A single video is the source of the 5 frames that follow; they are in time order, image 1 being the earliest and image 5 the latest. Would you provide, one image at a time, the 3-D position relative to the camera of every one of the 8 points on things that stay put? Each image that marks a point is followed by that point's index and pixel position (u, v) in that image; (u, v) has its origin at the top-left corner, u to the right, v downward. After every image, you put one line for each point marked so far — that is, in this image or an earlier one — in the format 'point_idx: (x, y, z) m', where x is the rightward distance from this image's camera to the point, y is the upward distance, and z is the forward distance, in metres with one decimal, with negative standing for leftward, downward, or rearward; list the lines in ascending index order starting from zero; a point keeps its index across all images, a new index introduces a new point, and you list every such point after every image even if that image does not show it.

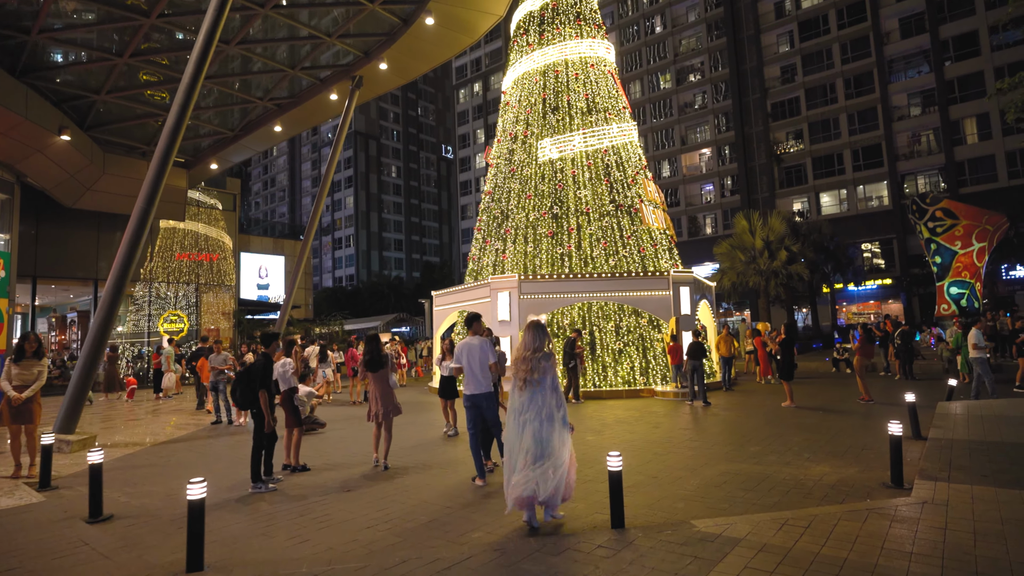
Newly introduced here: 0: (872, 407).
0: (+6.4, -2.1, +10.2) m
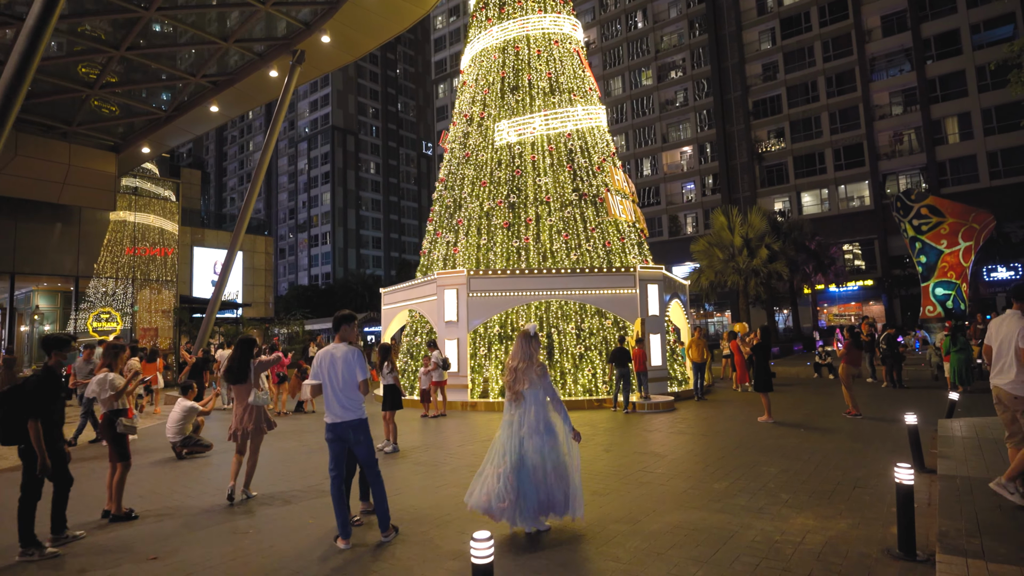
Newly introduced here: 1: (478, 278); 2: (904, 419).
0: (+5.3, -2.1, +8.8) m
1: (-0.8, +0.2, +13.0) m
2: (+4.3, -1.4, +6.3) m
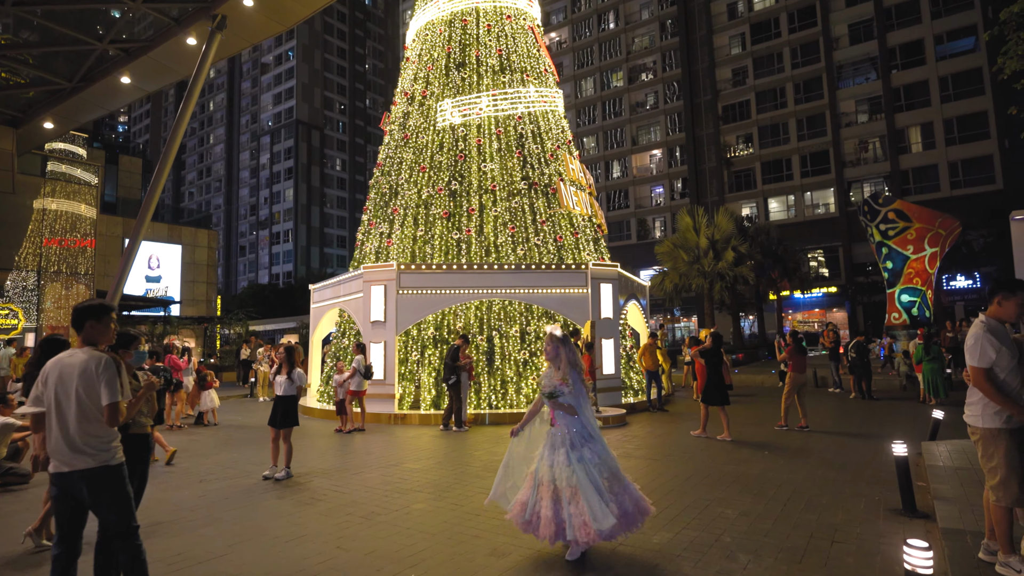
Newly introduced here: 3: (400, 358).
0: (+4.2, -2.1, +7.6) m
1: (-2.0, +0.3, +11.5) m
2: (+3.3, -1.4, +5.0) m
3: (-2.2, -1.4, +11.4) m
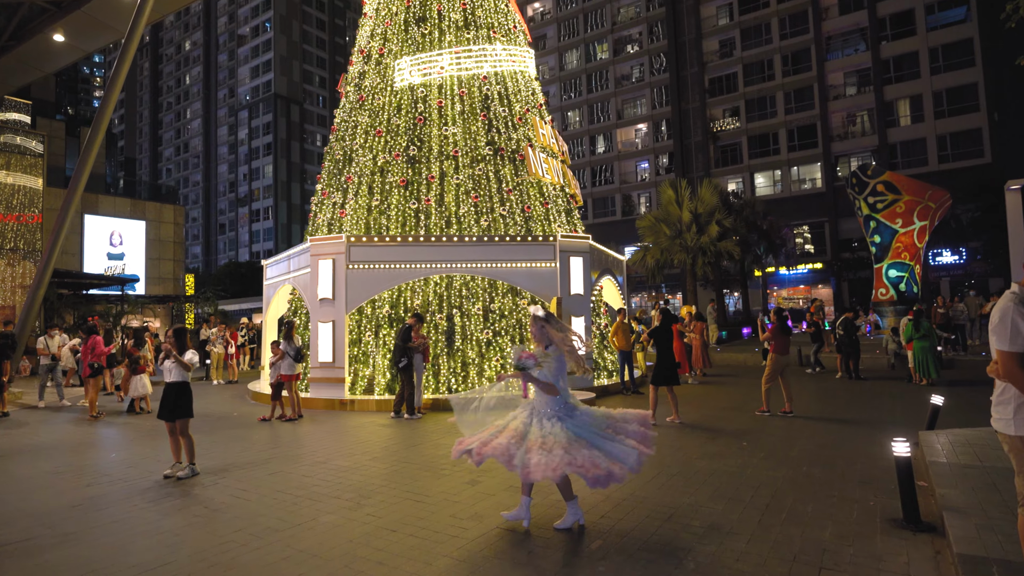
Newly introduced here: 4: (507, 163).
0: (+3.6, -1.7, +6.8) m
1: (-2.7, +0.8, +10.5) m
2: (+2.8, -1.1, +4.2) m
3: (-2.9, -0.9, +10.5) m
4: (-0.1, +2.6, +12.0) m
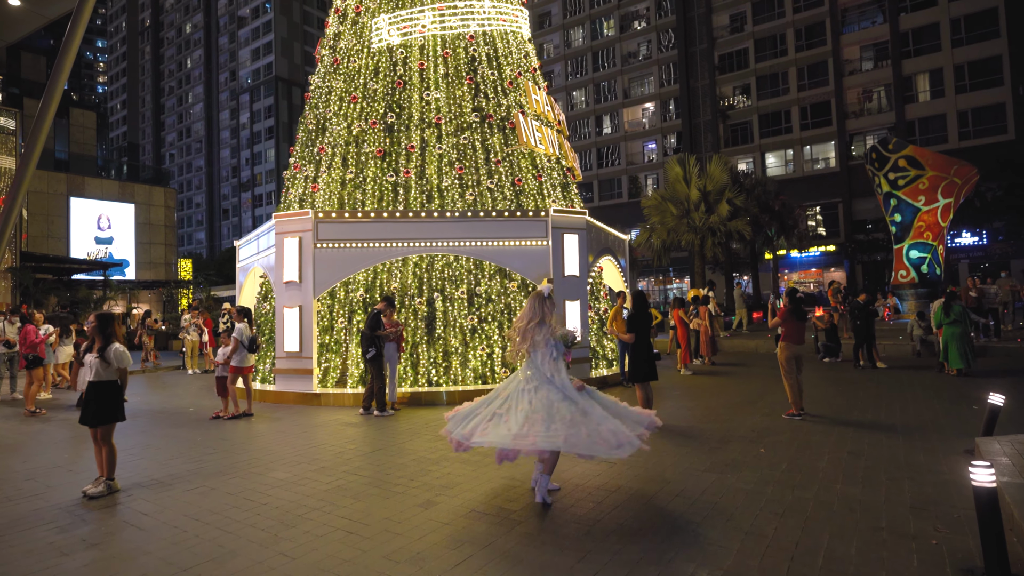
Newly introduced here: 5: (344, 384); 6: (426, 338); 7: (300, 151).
0: (+3.3, -1.5, +5.8) m
1: (-2.9, +1.1, +9.4) m
2: (+2.5, -1.0, +3.1) m
3: (-3.1, -0.6, +9.5) m
4: (-0.3, +3.0, +10.9) m
5: (-2.7, -1.6, +9.4) m
6: (-1.4, -0.8, +9.5) m
7: (-4.1, +2.7, +11.3) m
